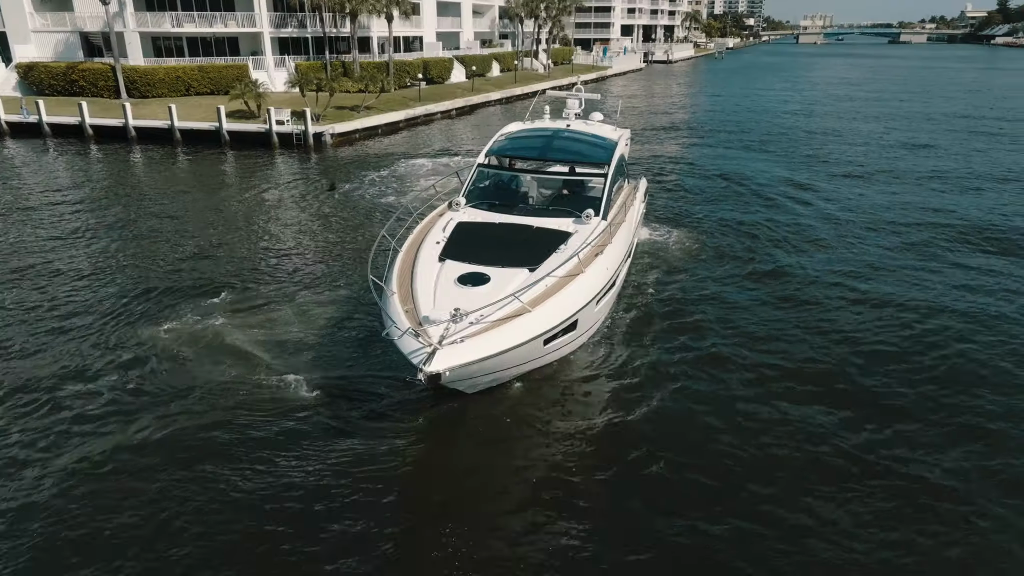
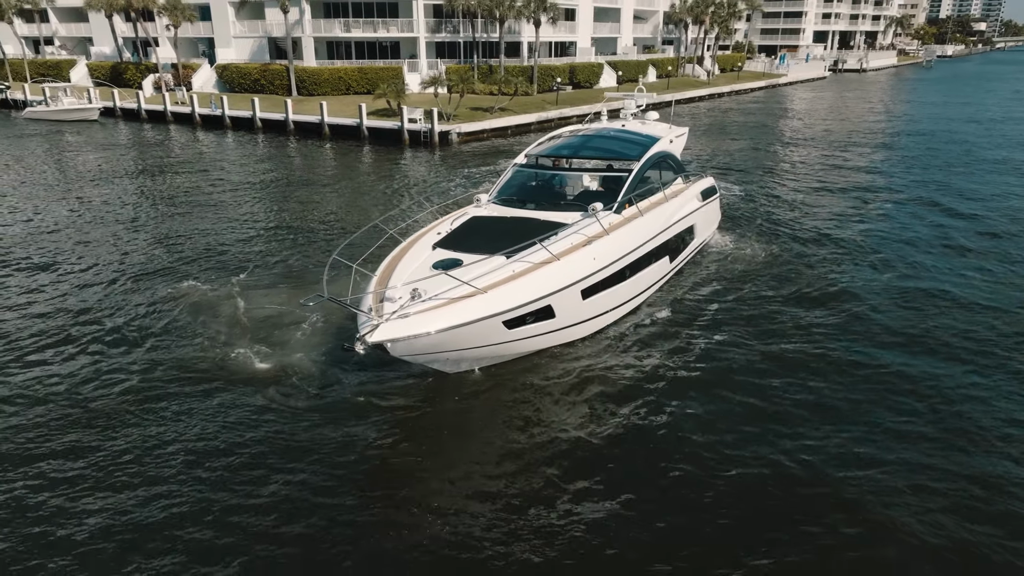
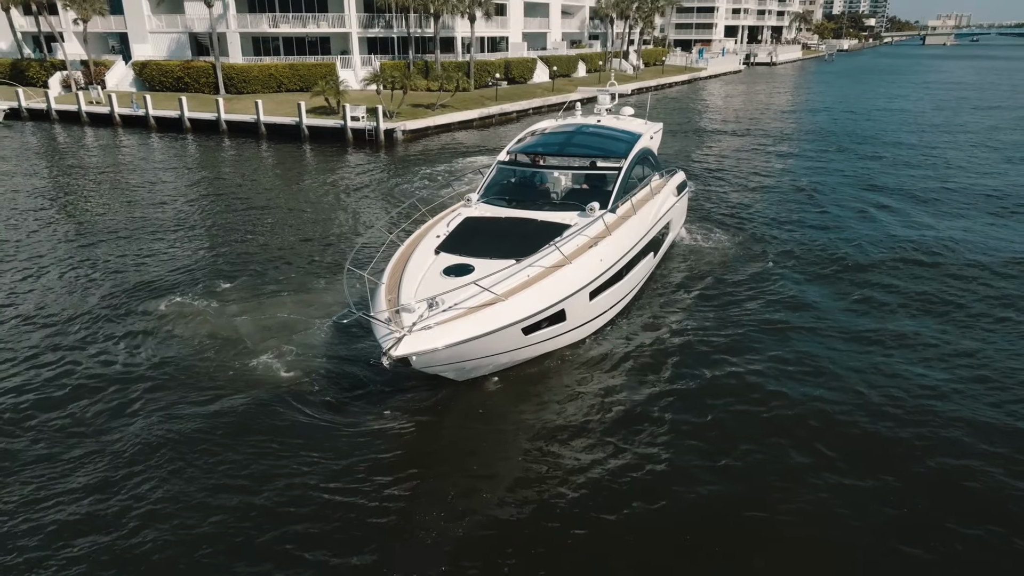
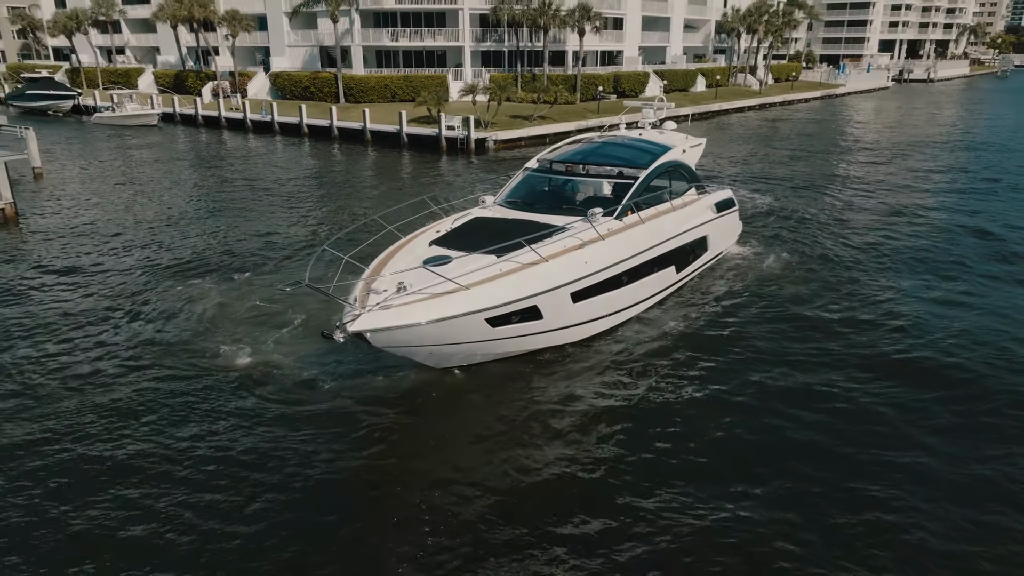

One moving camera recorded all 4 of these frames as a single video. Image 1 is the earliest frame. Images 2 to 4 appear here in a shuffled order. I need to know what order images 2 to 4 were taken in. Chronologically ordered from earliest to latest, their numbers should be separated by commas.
3, 2, 4
